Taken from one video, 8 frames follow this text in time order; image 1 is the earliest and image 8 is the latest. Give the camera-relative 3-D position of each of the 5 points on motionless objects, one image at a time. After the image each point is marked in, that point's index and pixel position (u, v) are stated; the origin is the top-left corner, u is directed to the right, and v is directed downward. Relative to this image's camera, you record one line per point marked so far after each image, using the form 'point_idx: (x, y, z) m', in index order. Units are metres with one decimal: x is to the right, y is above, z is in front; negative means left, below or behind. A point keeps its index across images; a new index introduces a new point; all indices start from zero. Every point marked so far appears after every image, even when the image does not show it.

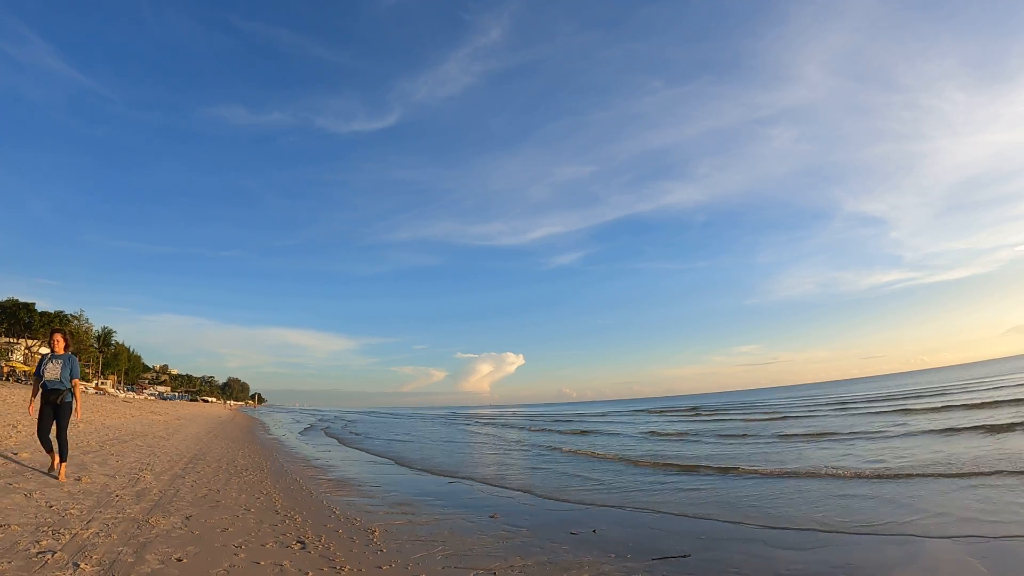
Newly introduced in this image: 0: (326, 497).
0: (-4.1, -4.5, +11.6) m
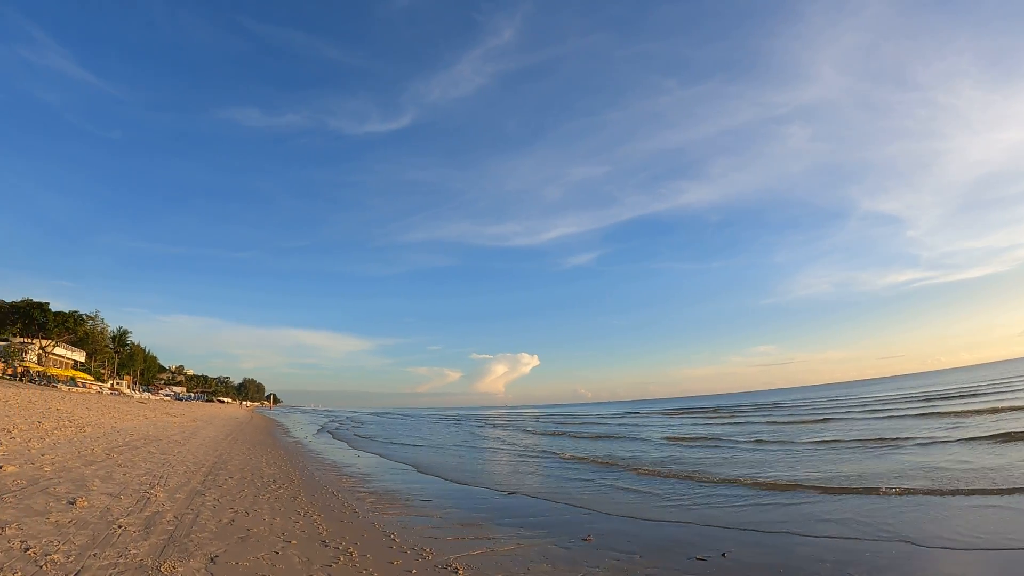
0: (-2.5, -4.1, +9.5) m
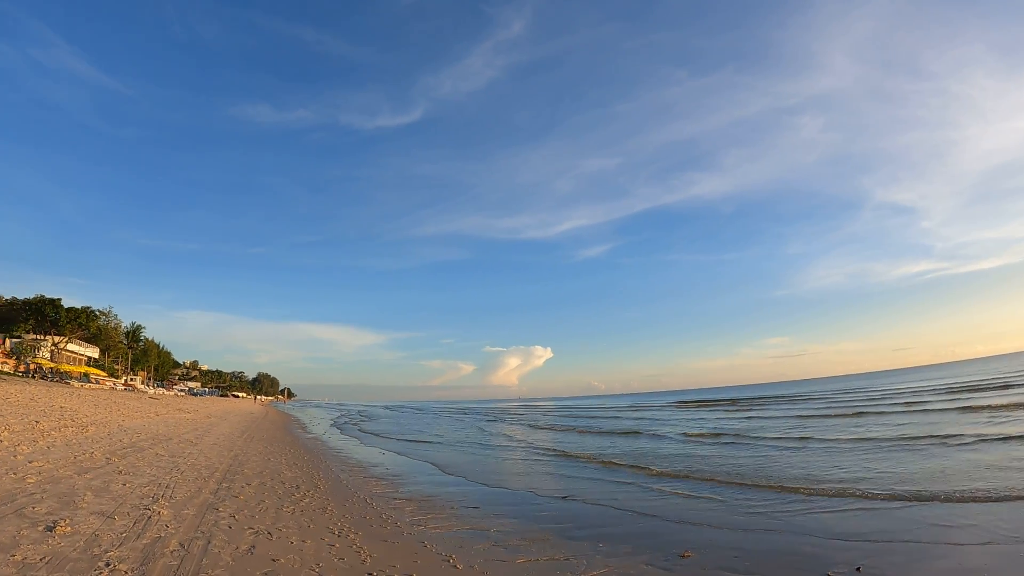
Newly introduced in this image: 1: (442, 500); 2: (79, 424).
0: (-1.4, -3.7, +7.9) m
1: (-1.4, -4.3, +10.9) m
2: (-11.8, -3.7, +14.4) m
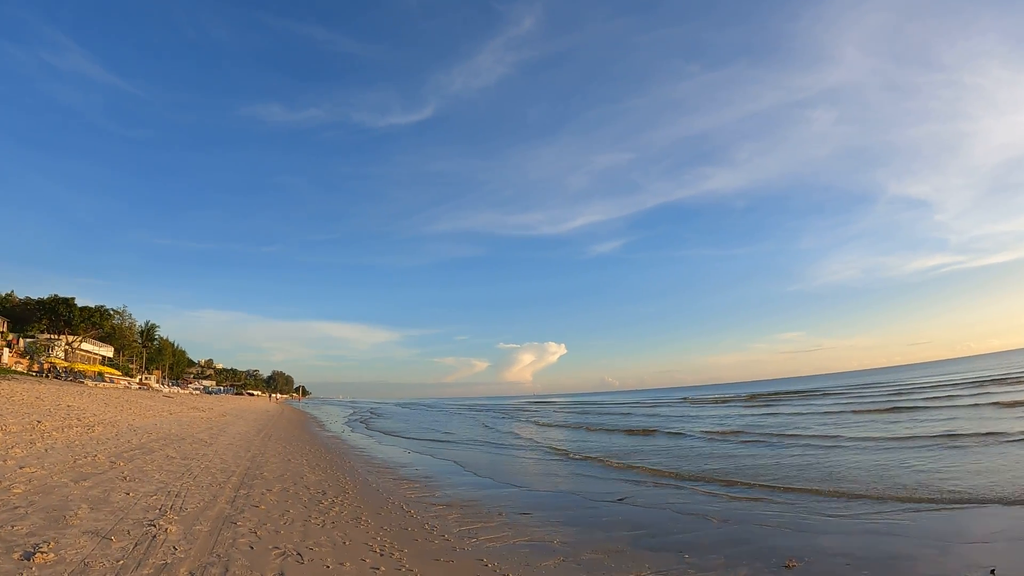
0: (-0.5, -3.3, +6.7) m
1: (-0.5, -3.9, +9.6) m
2: (-10.7, -3.4, +13.4) m
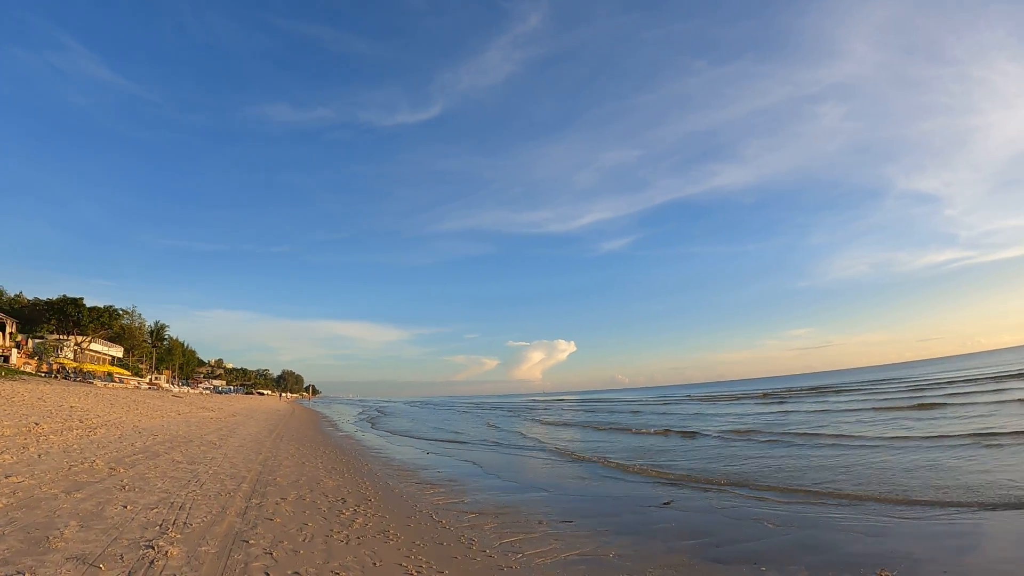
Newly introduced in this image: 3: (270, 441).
0: (+0.1, -3.1, +5.7) m
1: (+0.2, -3.7, +8.7) m
2: (-10.0, -3.3, +12.6) m
3: (-7.5, -4.7, +16.4) m
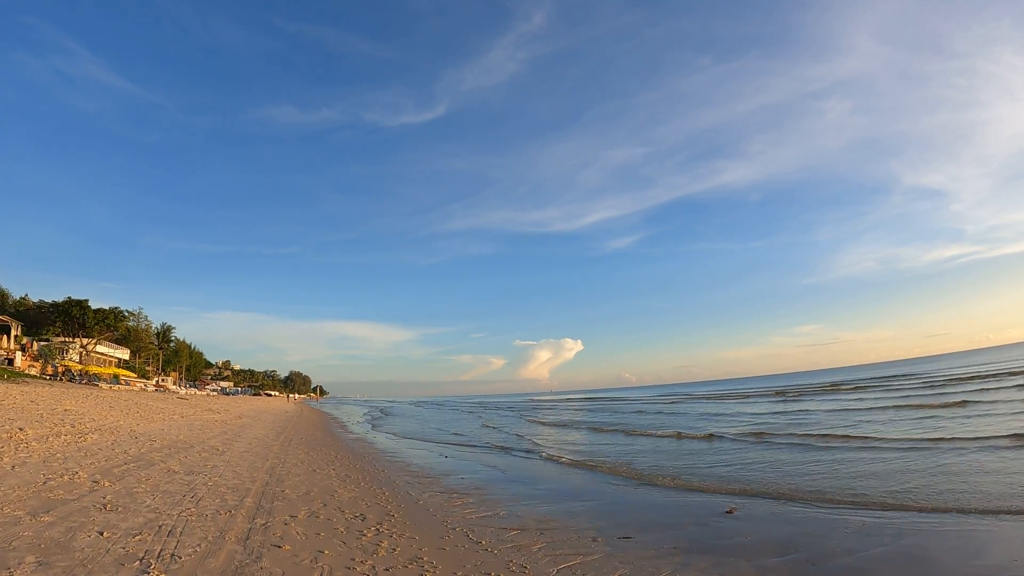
0: (+0.7, -2.8, +4.5) m
1: (+0.8, -3.4, +7.5) m
2: (-9.4, -3.1, +11.5) m
3: (-6.7, -4.5, +15.3) m
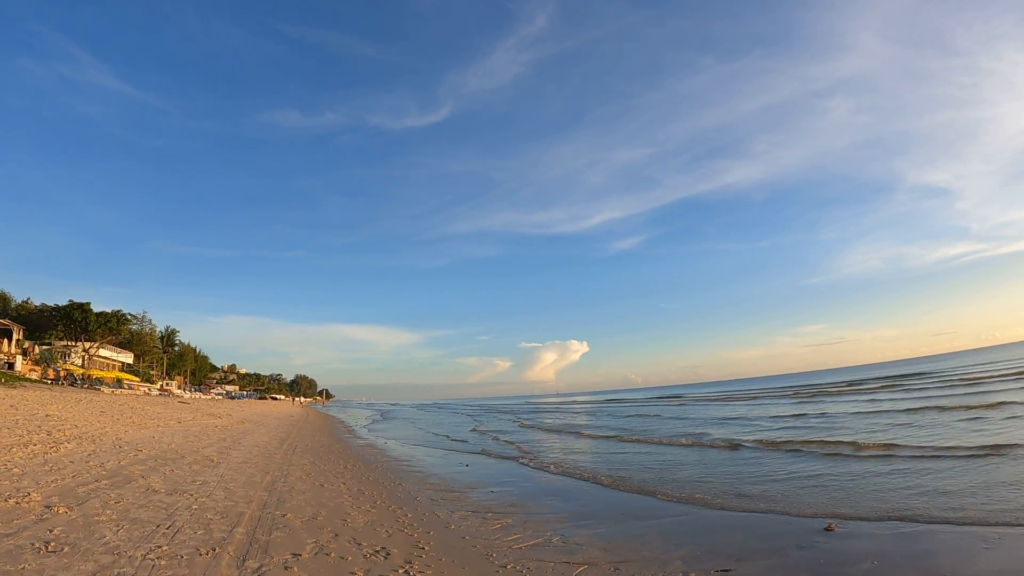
0: (+1.4, -2.5, +3.0) m
1: (+1.5, -3.1, +6.0) m
2: (-8.7, -2.9, +10.0) m
3: (-6.0, -4.3, +13.8) m
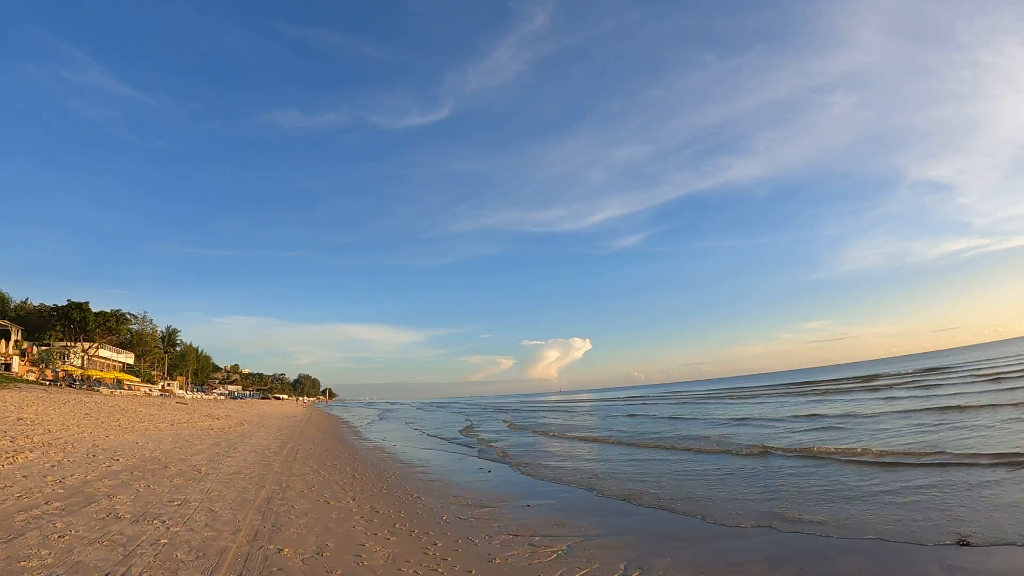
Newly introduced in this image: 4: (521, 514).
0: (+2.0, -2.2, +1.4) m
1: (+2.1, -2.7, +4.4) m
2: (-8.0, -2.6, +8.5) m
3: (-5.3, -3.9, +12.3) m
4: (+0.1, -3.5, +8.1) m
